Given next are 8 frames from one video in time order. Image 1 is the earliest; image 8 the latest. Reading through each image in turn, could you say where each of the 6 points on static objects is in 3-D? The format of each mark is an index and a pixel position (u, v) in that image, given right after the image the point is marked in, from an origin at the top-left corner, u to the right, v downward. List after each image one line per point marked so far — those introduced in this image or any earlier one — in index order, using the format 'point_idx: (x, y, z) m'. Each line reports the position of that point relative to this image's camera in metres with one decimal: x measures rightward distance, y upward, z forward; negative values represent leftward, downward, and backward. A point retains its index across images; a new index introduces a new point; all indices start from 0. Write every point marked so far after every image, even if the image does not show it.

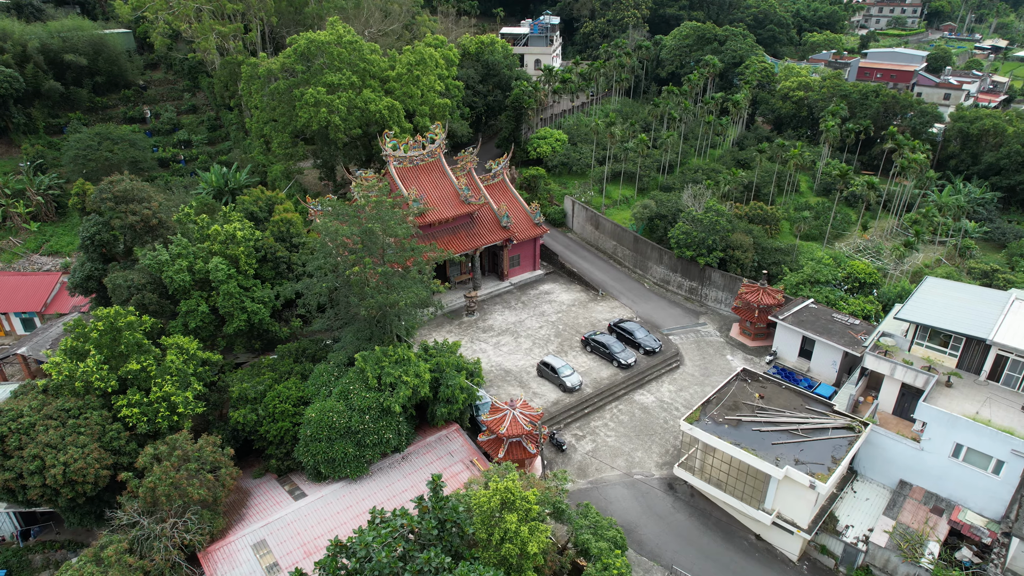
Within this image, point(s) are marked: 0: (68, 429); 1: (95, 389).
0: (-12.6, -4.0, +17.7) m
1: (-12.6, -3.0, +18.7) m
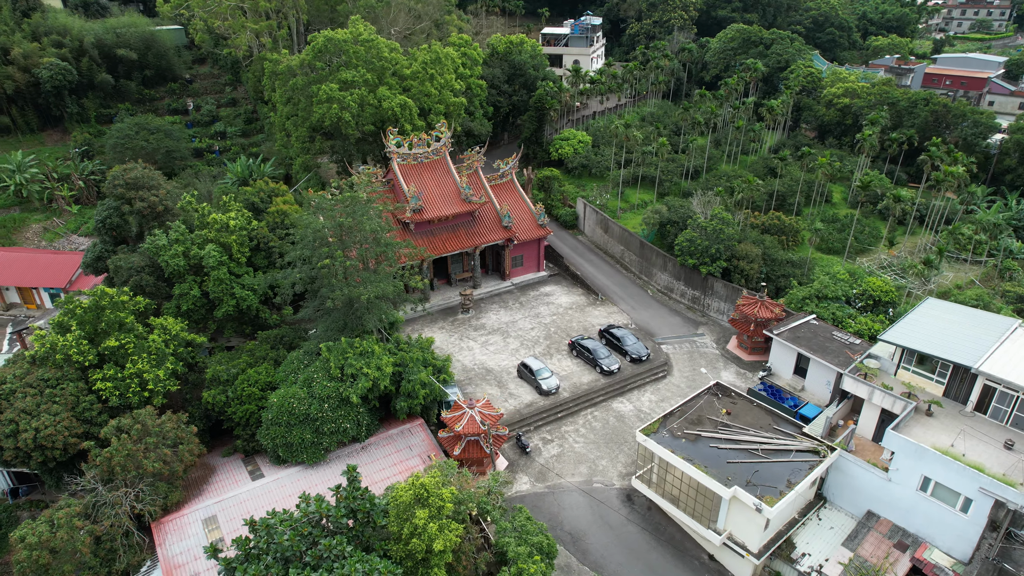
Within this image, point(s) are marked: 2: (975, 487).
0: (-14.3, -3.3, +19.0) m
1: (-14.1, -2.4, +20.0) m
2: (+12.2, -5.3, +16.4) m
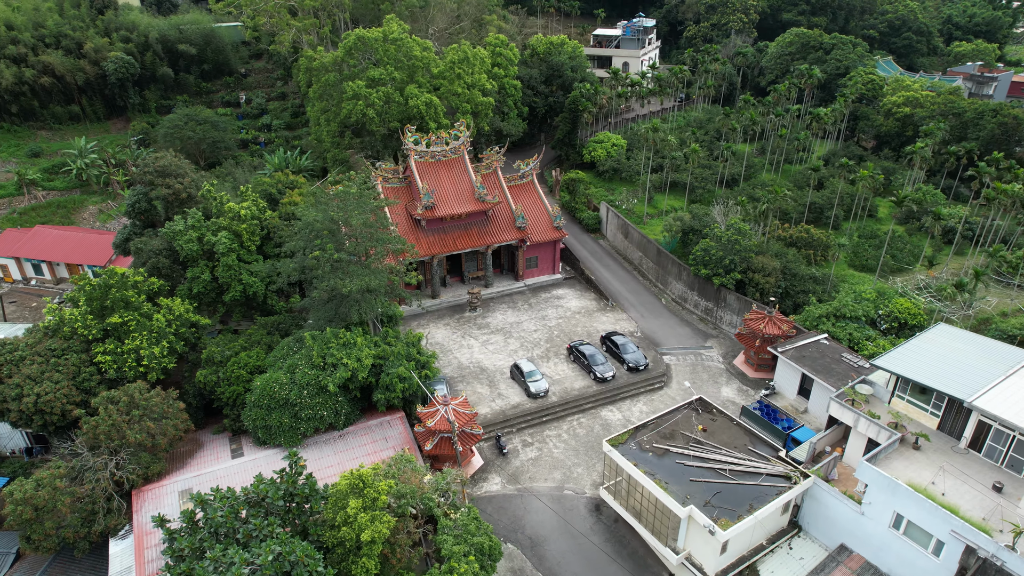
0: (-15.3, -2.6, +20.5) m
1: (-15.0, -1.6, +21.5) m
2: (+10.6, -5.9, +15.2) m
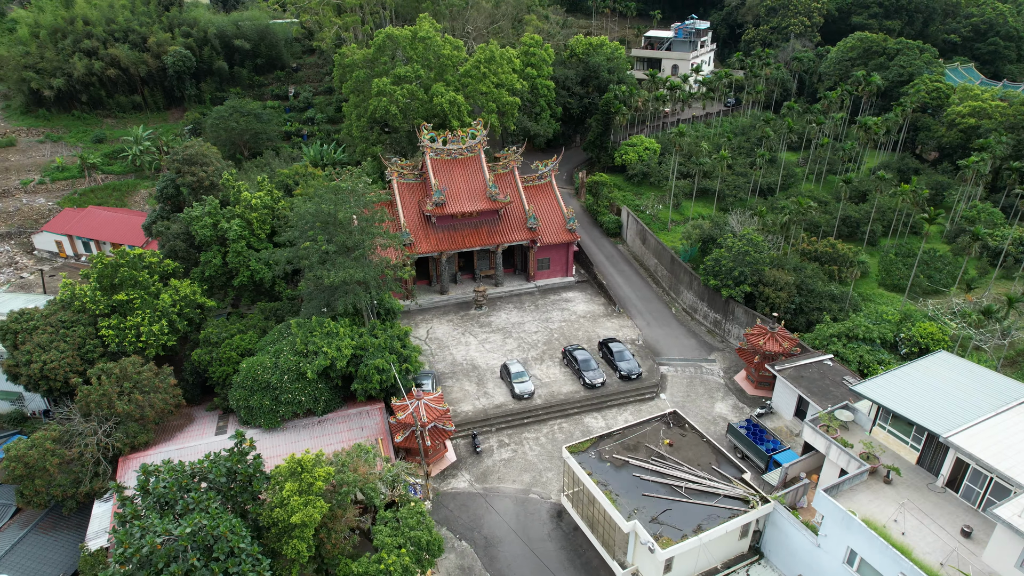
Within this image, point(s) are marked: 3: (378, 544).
0: (-16.2, -1.7, +22.2) m
1: (-15.7, -0.8, +23.1) m
2: (+8.8, -6.5, +14.2) m
3: (-3.5, -6.6, +16.0) m
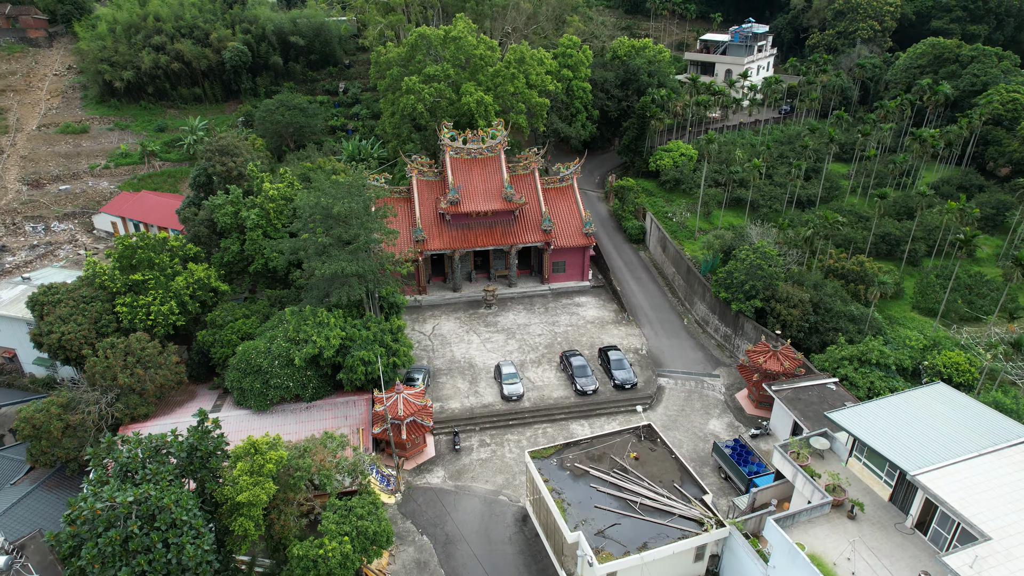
0: (-16.7, -0.8, +24.0) m
1: (-16.1, +0.1, +24.8) m
2: (+7.0, -7.0, +13.4) m
3: (-5.0, -6.4, +16.5) m
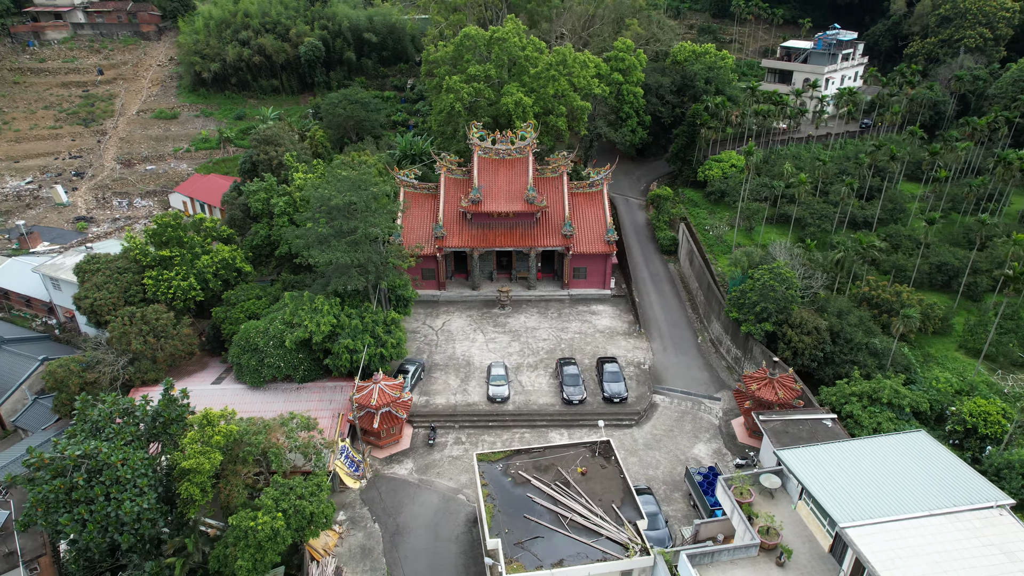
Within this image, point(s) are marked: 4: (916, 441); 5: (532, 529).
0: (-17.0, +0.4, +26.5) m
1: (-16.2, +1.2, +27.2) m
2: (+4.3, -7.5, +12.6) m
3: (-7.0, -6.0, +17.4) m
4: (+10.7, -4.0, +16.5) m
5: (+0.6, -6.5, +16.8) m
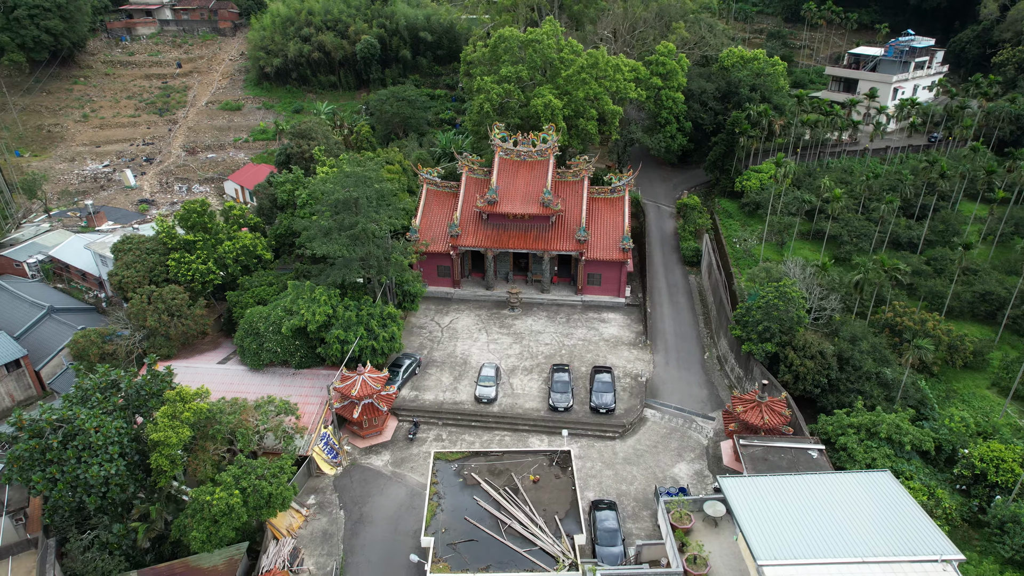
0: (-17.0, +1.3, +28.5) m
1: (-16.1, +2.1, +29.1) m
2: (+2.0, -7.8, +12.2) m
3: (-8.6, -5.7, +18.3) m
4: (+9.0, -4.7, +15.3) m
5: (-1.1, -6.6, +16.8) m
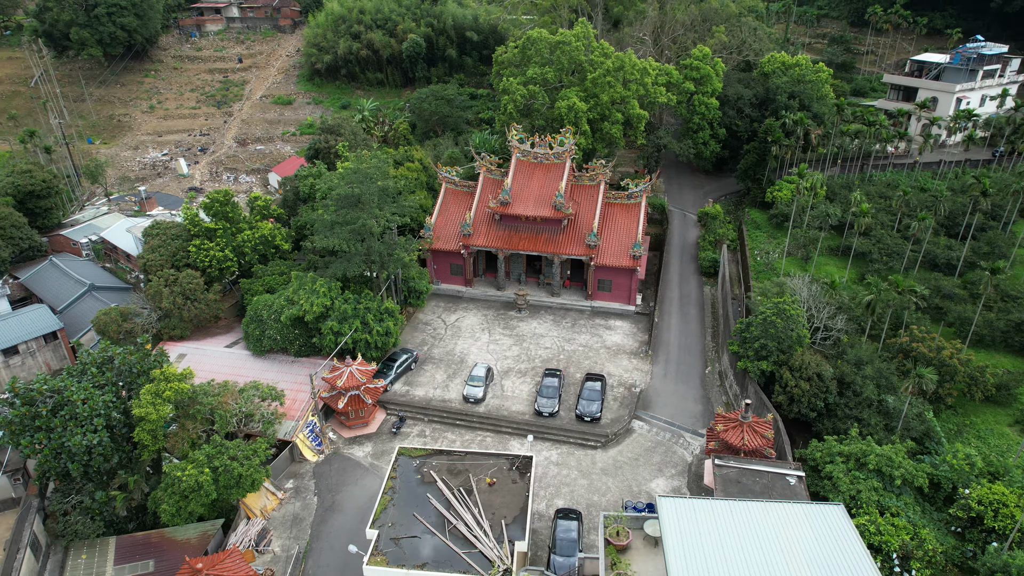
0: (-16.8, +2.2, +30.2) m
1: (-15.8, +2.9, +30.7) m
2: (0.0, -8.0, +12.1) m
3: (-9.8, -5.3, +19.3) m
4: (+7.4, -5.3, +14.5) m
5: (-2.6, -6.6, +17.0) m
